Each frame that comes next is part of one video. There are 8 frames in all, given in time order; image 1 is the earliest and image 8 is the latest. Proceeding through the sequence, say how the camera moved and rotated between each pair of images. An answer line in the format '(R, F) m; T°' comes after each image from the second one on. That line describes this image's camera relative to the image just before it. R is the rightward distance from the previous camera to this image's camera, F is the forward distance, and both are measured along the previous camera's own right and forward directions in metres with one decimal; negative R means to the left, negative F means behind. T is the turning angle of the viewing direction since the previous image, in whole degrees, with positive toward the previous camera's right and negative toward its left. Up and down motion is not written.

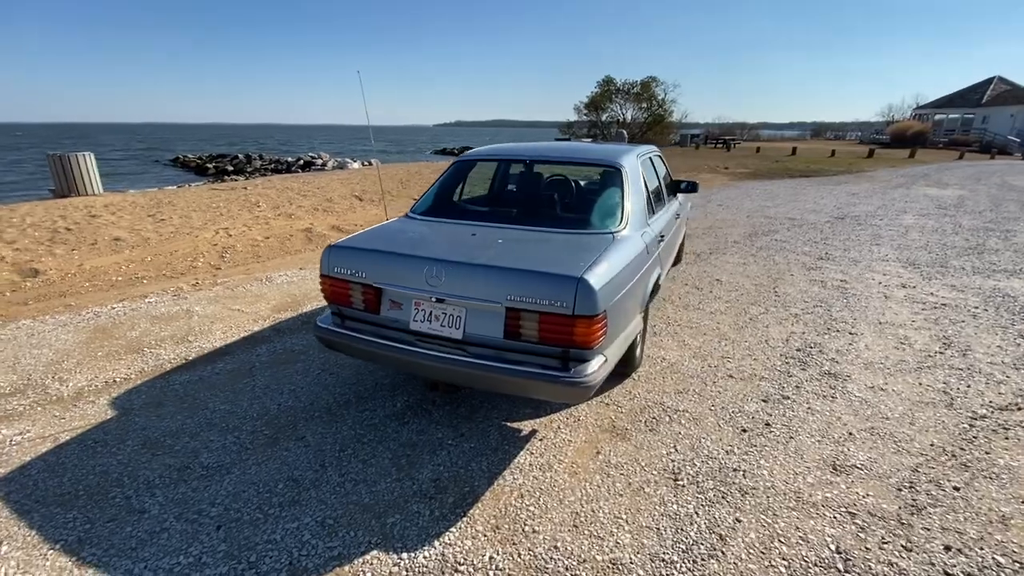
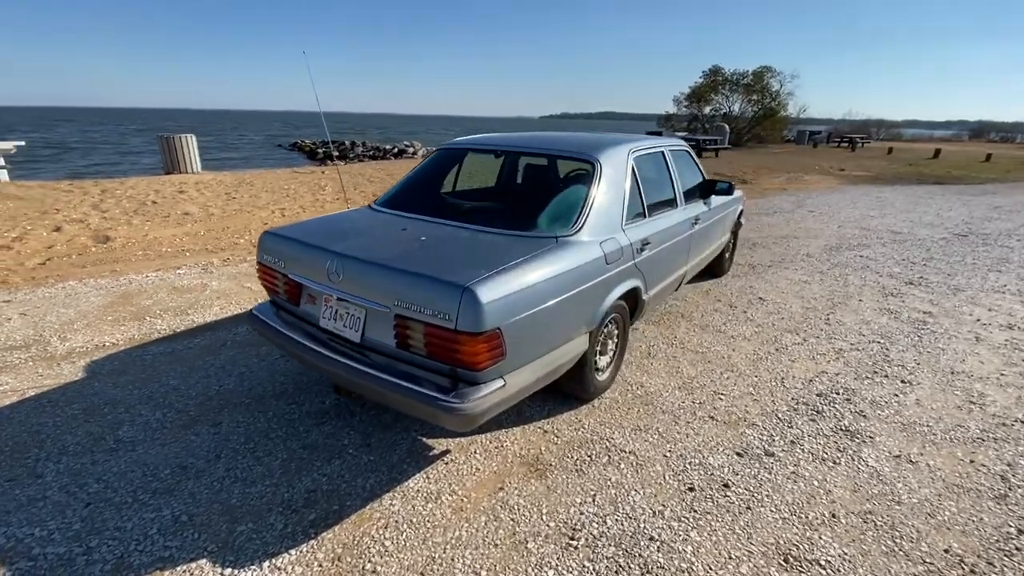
(+1.0, +0.4) m; -11°
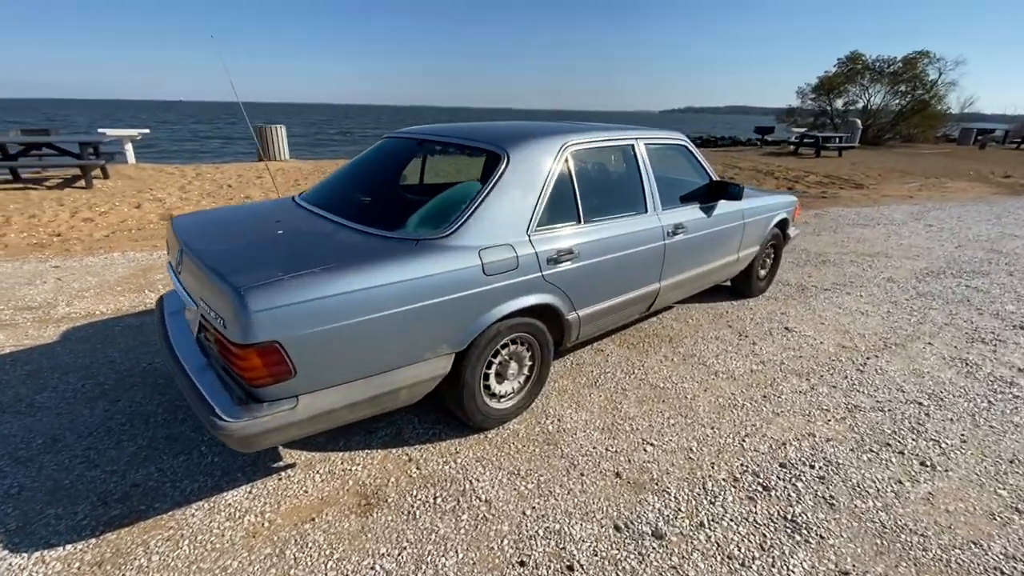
(+1.2, +0.5) m; -13°
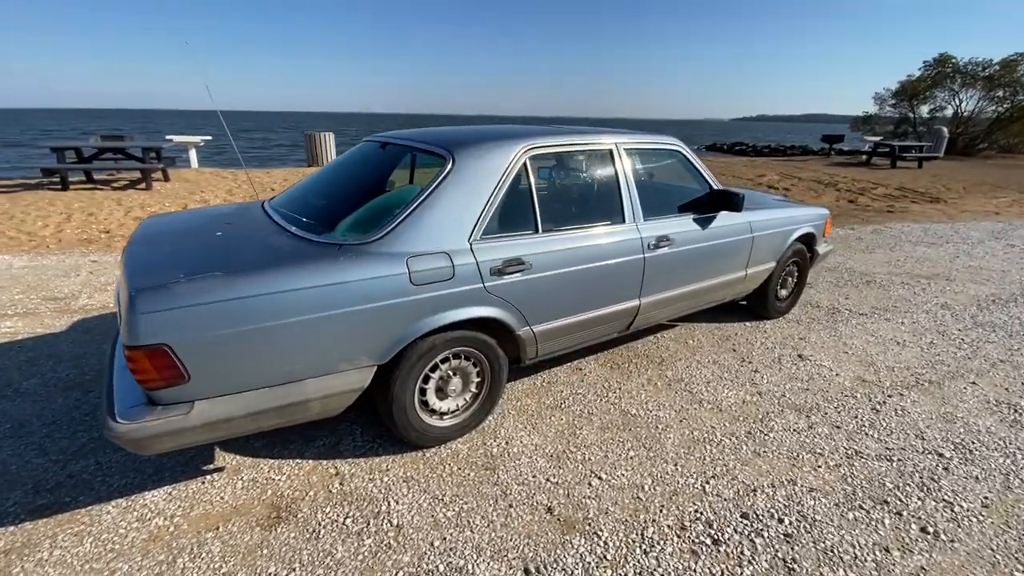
(+0.6, +0.2) m; -7°
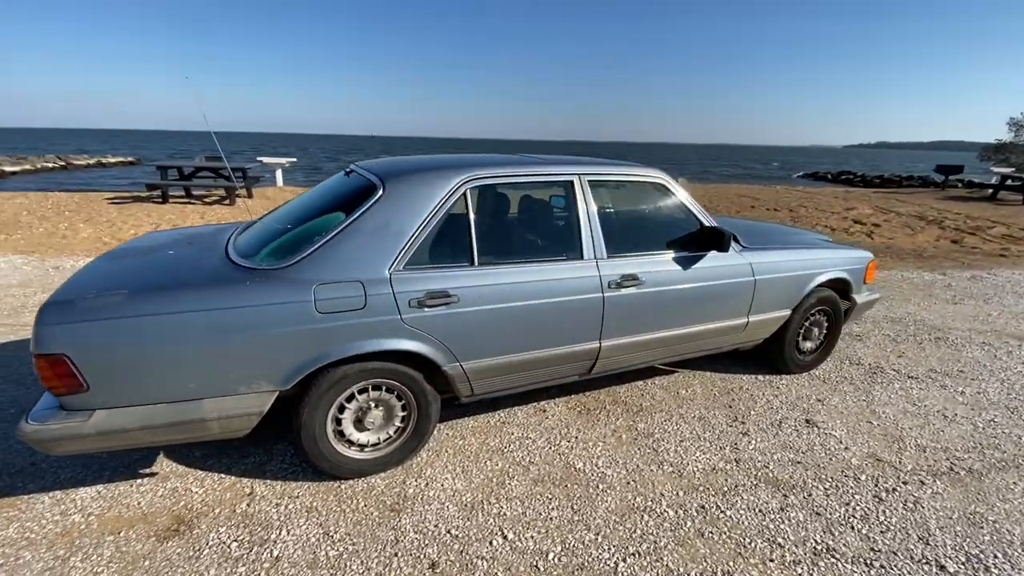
(+0.8, +0.2) m; -10°
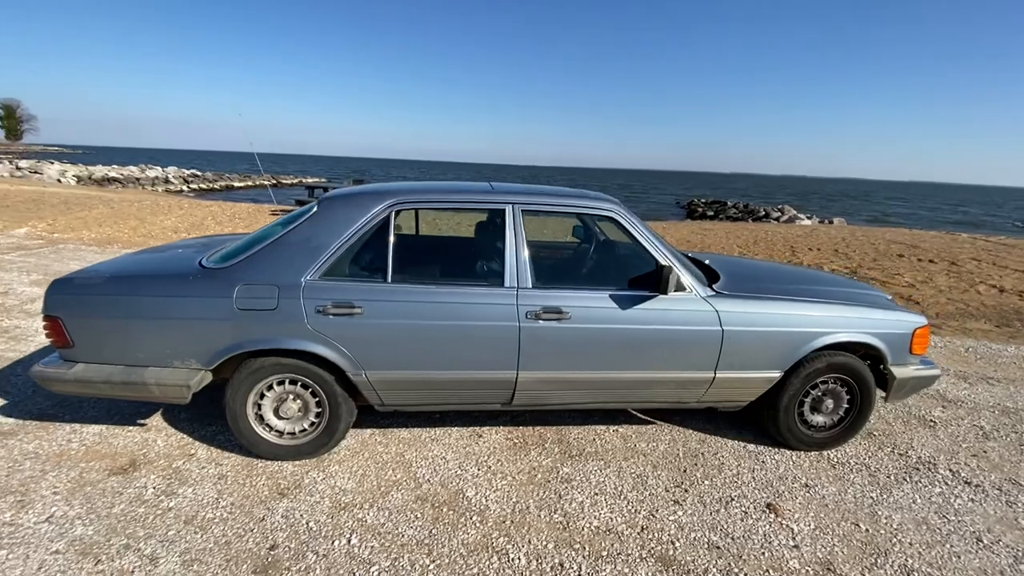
(+1.3, +0.1) m; -17°
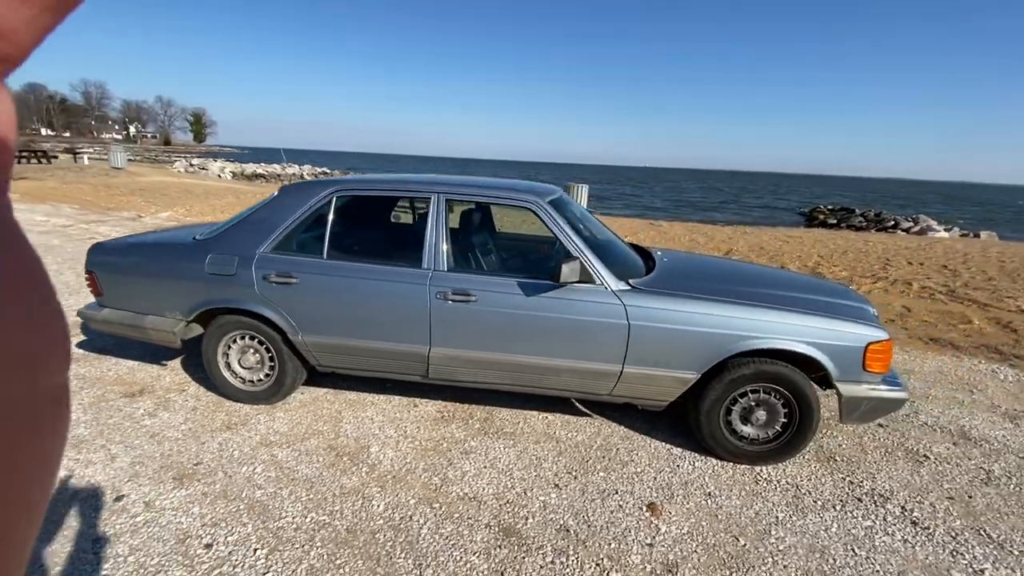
(+1.2, -0.1) m; -13°
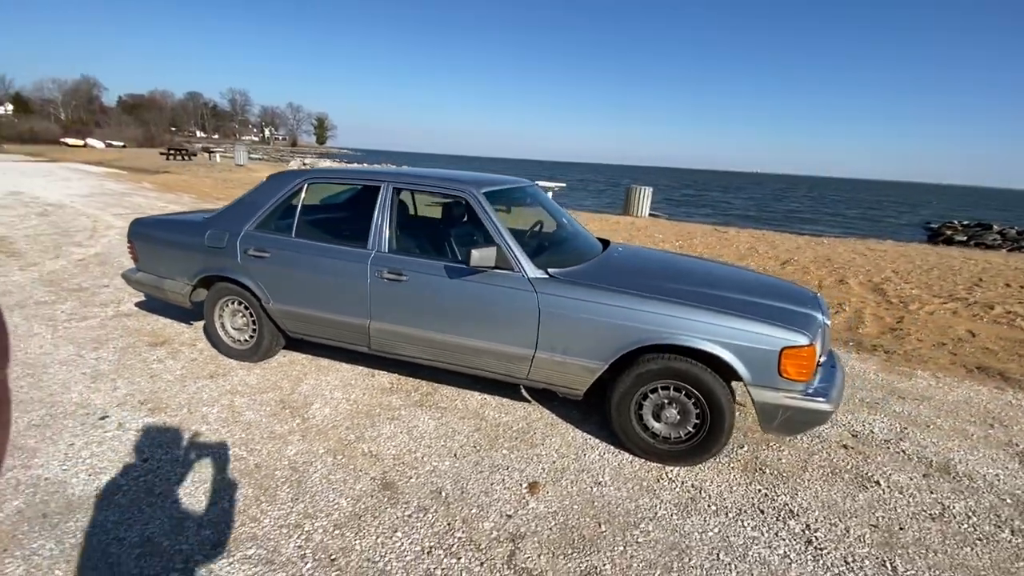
(+1.1, -0.1) m; -11°
